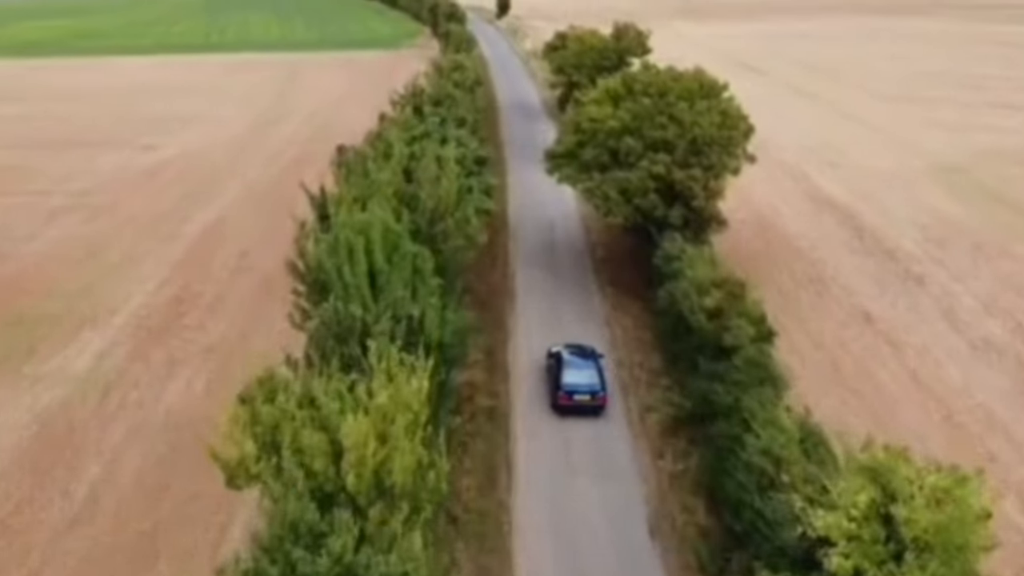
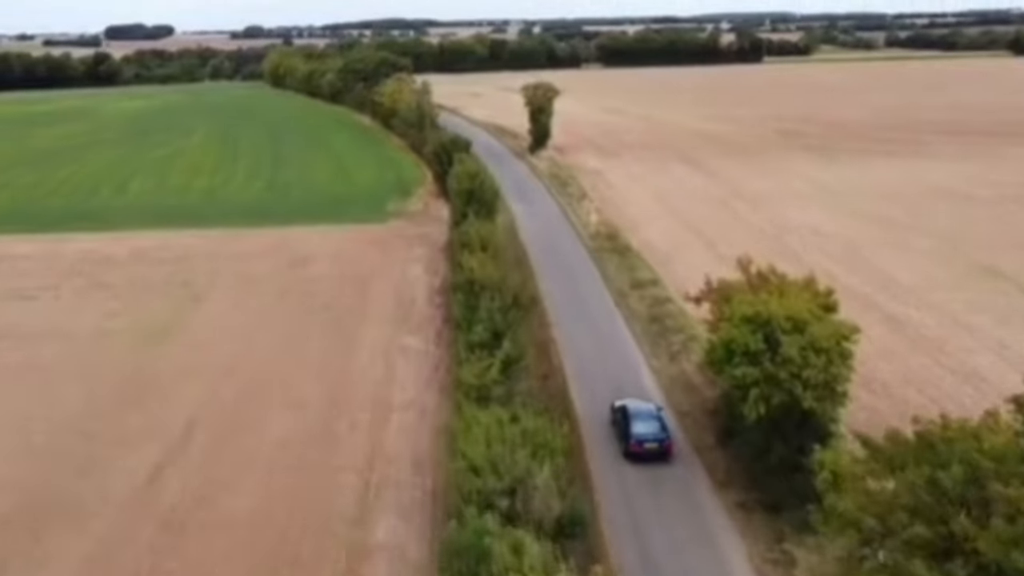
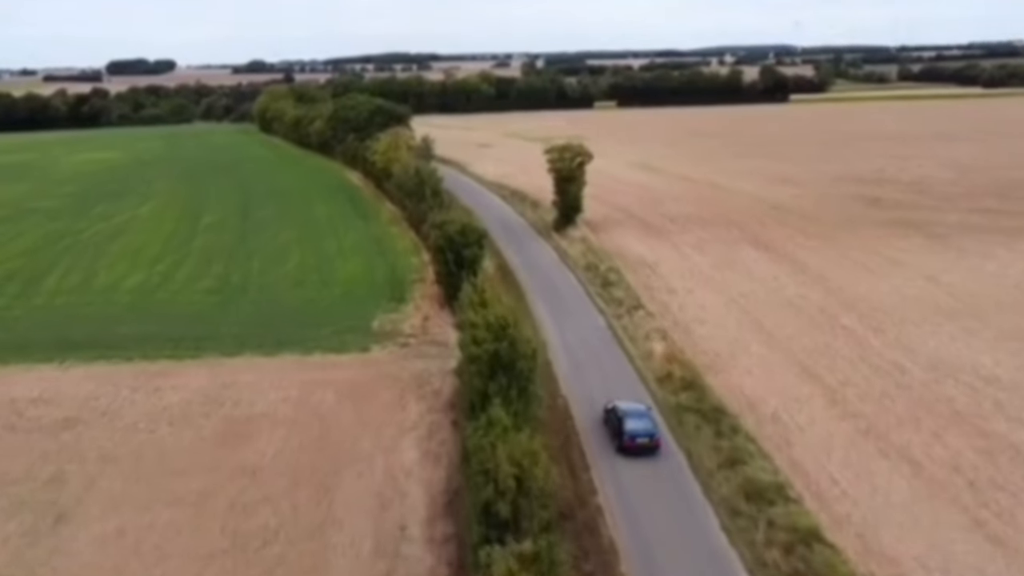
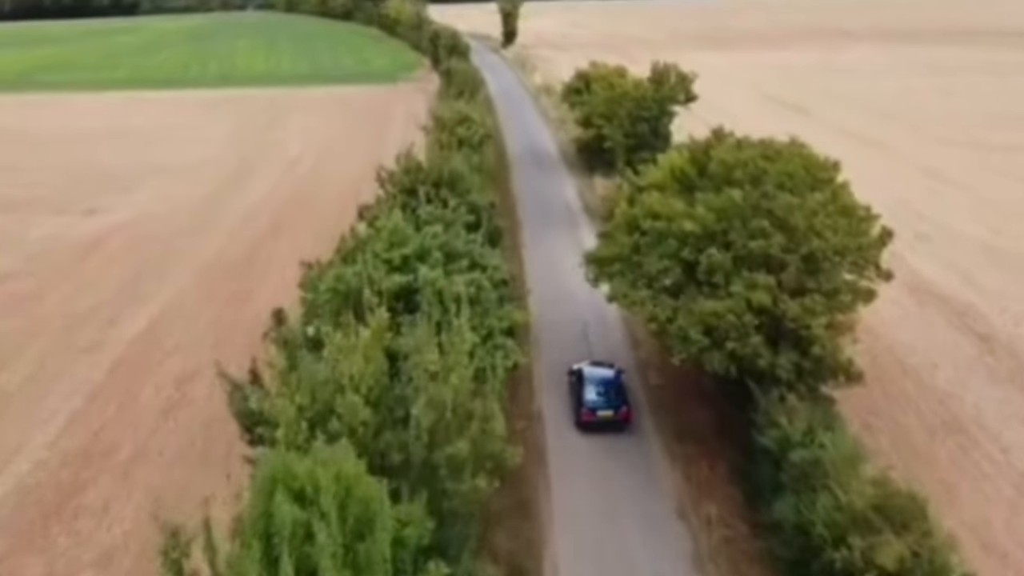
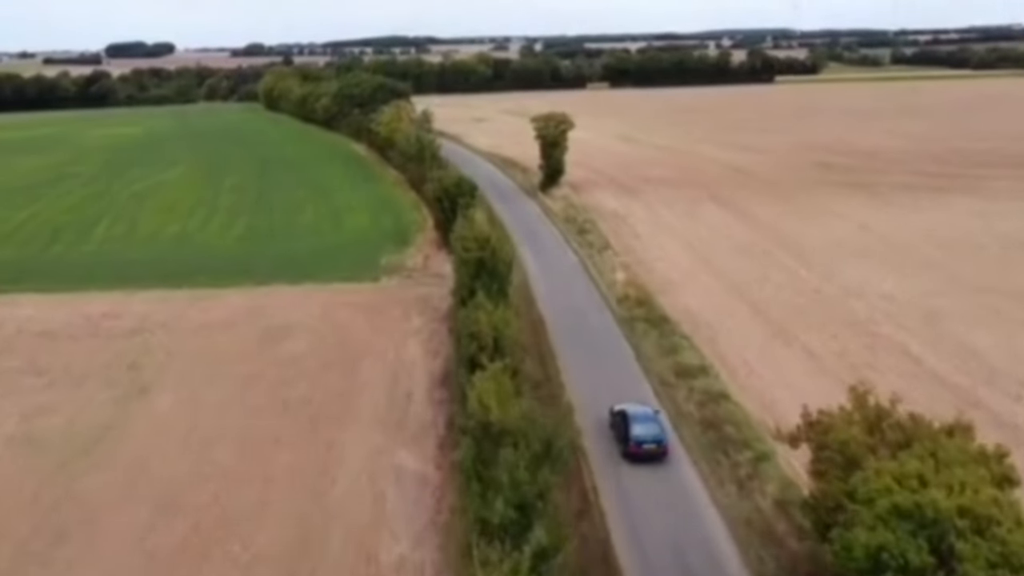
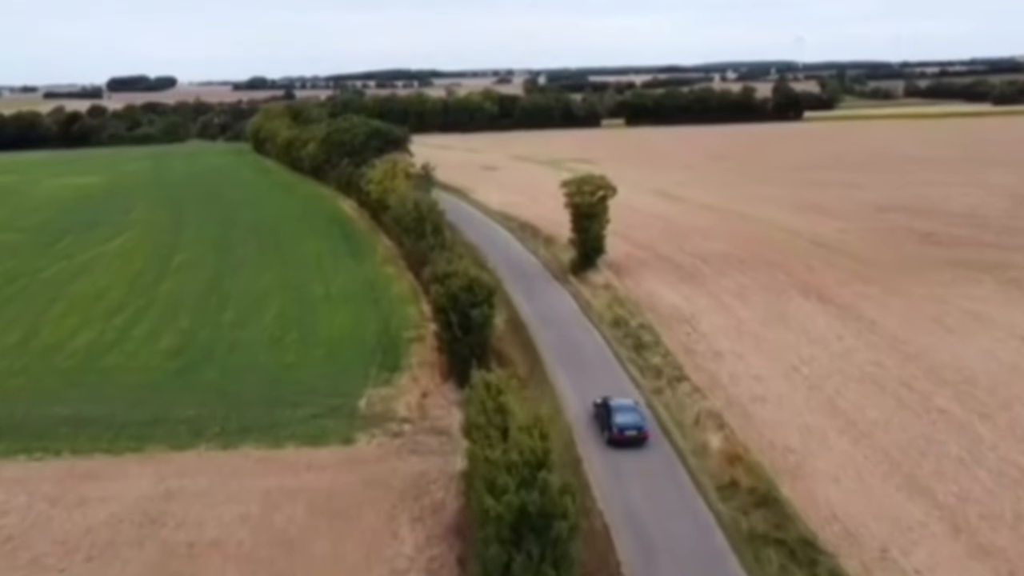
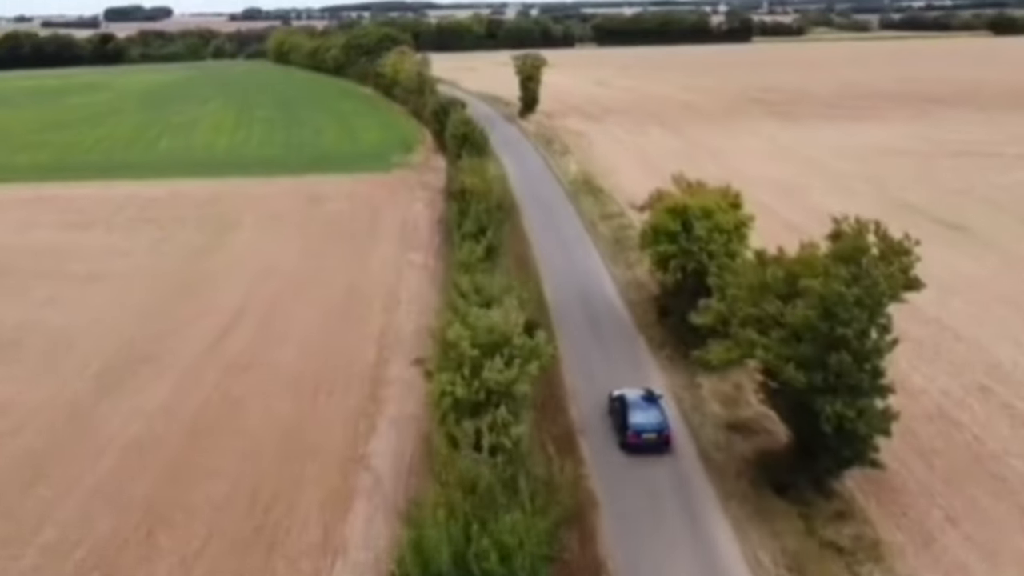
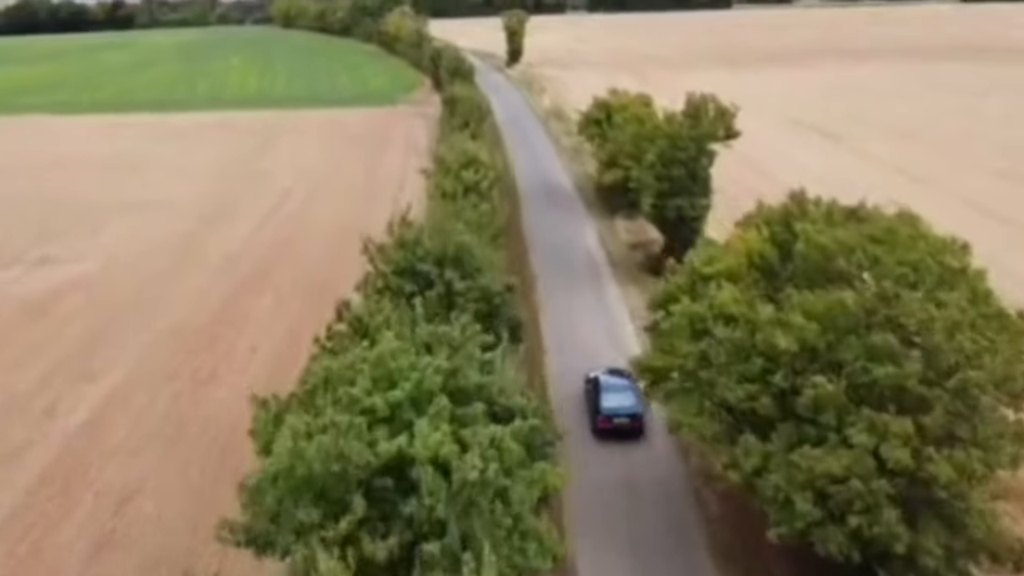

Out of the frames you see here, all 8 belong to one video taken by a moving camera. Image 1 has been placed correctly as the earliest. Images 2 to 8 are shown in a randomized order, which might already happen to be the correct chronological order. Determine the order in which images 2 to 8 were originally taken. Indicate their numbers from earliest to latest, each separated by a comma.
4, 8, 7, 2, 5, 3, 6
